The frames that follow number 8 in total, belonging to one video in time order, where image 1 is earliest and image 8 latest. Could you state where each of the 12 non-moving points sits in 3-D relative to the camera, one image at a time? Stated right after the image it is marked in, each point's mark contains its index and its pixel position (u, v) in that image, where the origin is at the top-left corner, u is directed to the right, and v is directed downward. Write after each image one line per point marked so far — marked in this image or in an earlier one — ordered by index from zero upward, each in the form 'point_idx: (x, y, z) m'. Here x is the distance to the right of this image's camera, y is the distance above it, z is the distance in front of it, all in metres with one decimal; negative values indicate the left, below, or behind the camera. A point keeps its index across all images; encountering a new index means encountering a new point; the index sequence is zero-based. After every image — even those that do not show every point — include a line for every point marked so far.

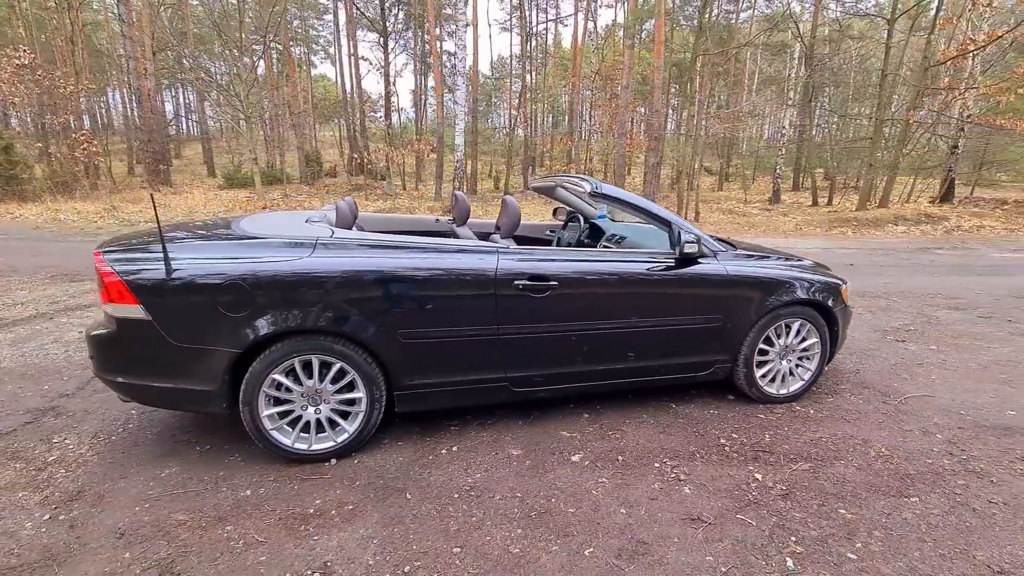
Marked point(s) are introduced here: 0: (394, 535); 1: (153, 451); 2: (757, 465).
0: (-0.5, -1.1, +2.2) m
1: (-2.0, -0.9, +2.8) m
2: (+1.4, -1.0, +2.7) m
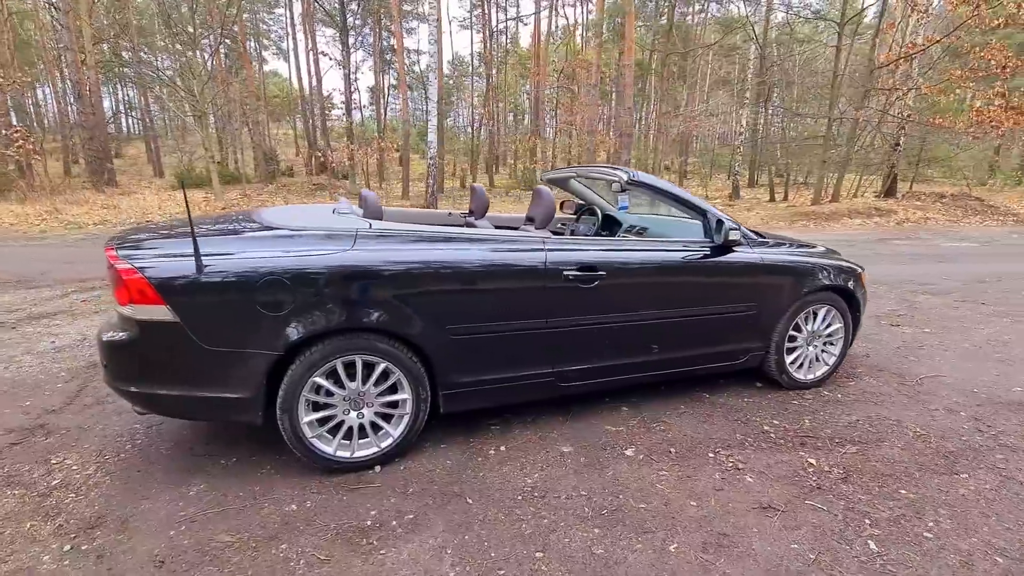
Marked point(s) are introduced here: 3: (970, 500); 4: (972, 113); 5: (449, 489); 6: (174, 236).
0: (-0.2, -1.1, +2.0) m
1: (-1.7, -0.9, +2.5) m
2: (+1.7, -0.9, +2.7) m
3: (+2.2, -1.0, +2.3) m
4: (+16.7, +6.4, +17.8) m
5: (-0.3, -1.0, +2.3) m
6: (-1.6, +0.2, +2.4) m
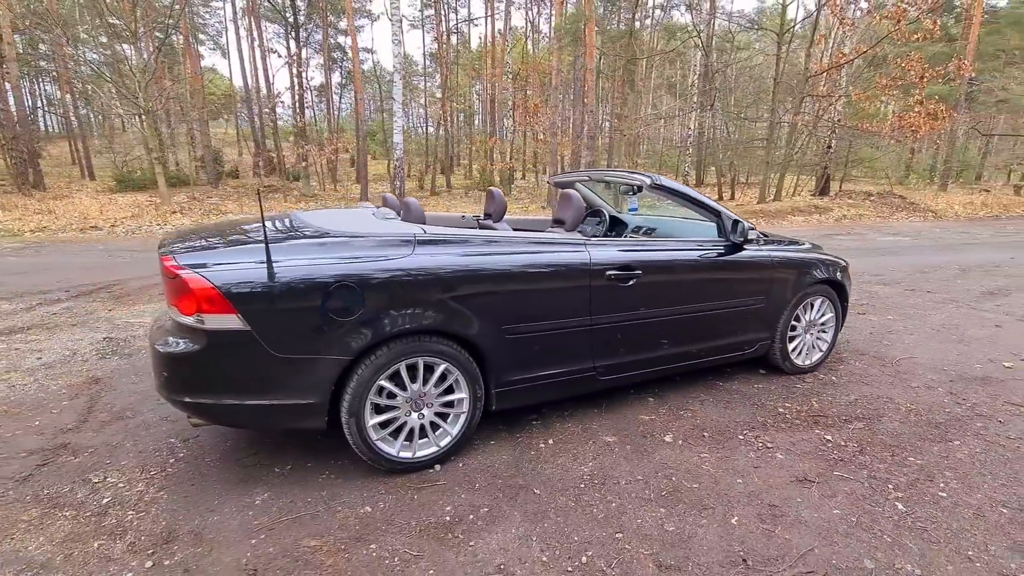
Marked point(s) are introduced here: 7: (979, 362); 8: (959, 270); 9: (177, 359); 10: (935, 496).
0: (+0.2, -1.1, +2.1) m
1: (-1.4, -1.0, +2.5) m
2: (+1.9, -0.9, +3.0) m
3: (+2.5, -0.9, +2.7) m
4: (+15.2, +6.8, +19.5) m
5: (0.0, -1.0, +2.4) m
6: (-1.3, +0.2, +2.4) m
7: (+3.9, -0.6, +4.1) m
8: (+7.5, +0.3, +8.2) m
9: (-1.5, -0.3, +2.2) m
10: (+2.1, -1.0, +2.4) m
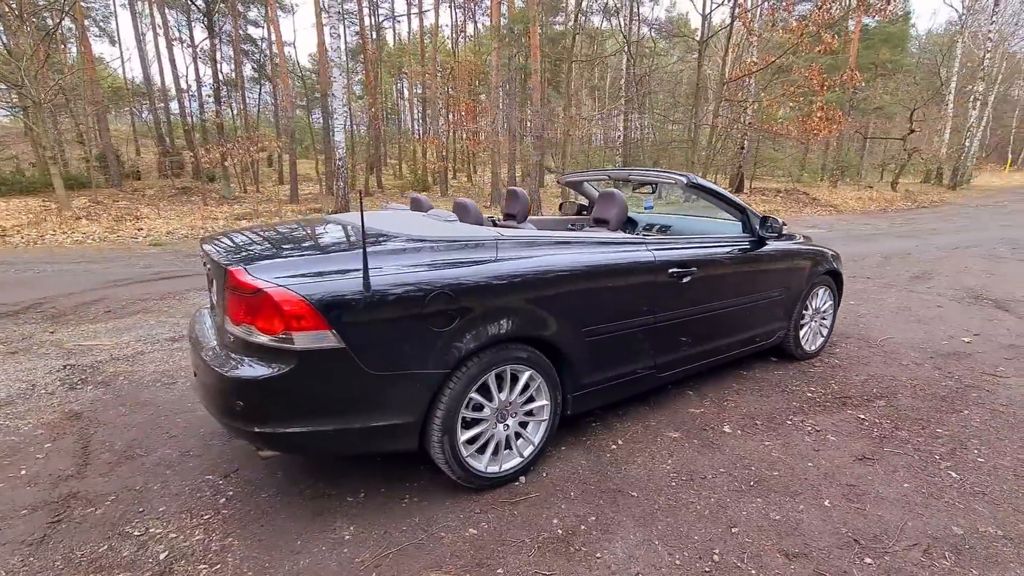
0: (+0.7, -1.1, +2.1) m
1: (-1.0, -1.0, +2.2) m
2: (+2.3, -0.8, +3.3) m
3: (+2.9, -0.9, +3.0) m
4: (+12.7, +7.3, +21.5) m
5: (+0.5, -1.0, +2.4) m
6: (-0.9, +0.1, +2.1) m
7: (+4.0, -0.5, +4.6) m
8: (+6.9, +0.6, +9.2) m
9: (-1.0, -0.4, +1.9) m
10: (+2.5, -0.9, +2.6) m
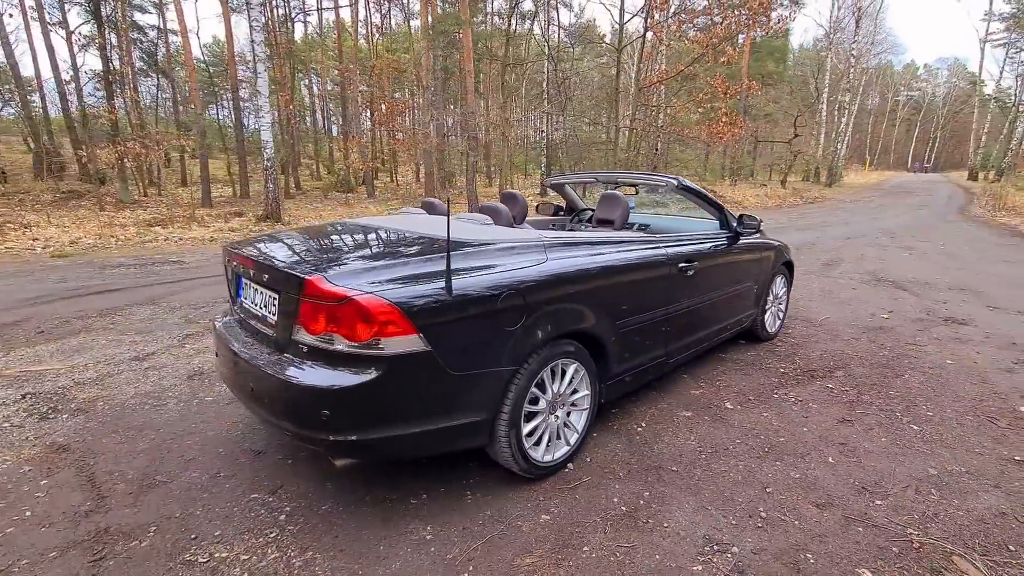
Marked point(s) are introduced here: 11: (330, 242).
0: (+1.0, -1.0, +2.4) m
1: (-0.6, -1.0, +2.2) m
2: (+2.3, -0.7, +3.7) m
3: (+3.0, -0.7, +3.6) m
4: (+9.3, +7.7, +23.4) m
5: (+0.7, -0.9, +2.6) m
6: (-0.6, +0.1, +2.1) m
7: (+3.9, -0.3, +5.4) m
8: (+5.9, +0.8, +10.4) m
9: (-0.7, -0.4, +1.9) m
10: (+2.7, -0.8, +3.2) m
11: (-1.0, +0.2, +2.6) m
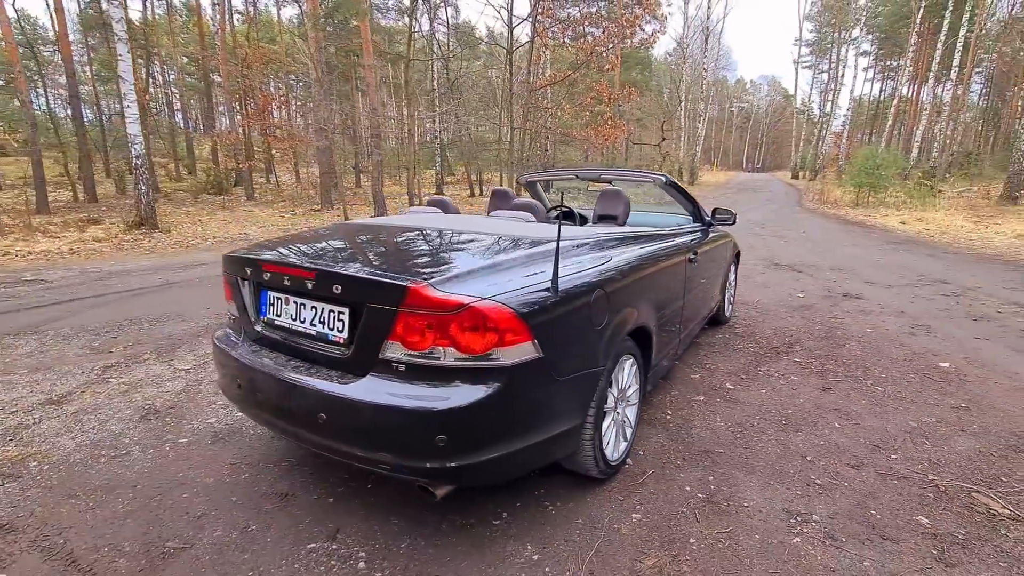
0: (+1.3, -0.9, +2.5) m
1: (-0.2, -1.1, +2.0) m
2: (+2.3, -0.6, +4.2) m
3: (+3.0, -0.6, +4.2) m
4: (+4.2, +8.1, +24.9) m
5: (+1.0, -0.9, +2.7) m
6: (-0.2, +0.1, +1.9) m
7: (+3.4, -0.1, +6.1) m
8: (+4.2, +1.1, +11.4) m
9: (-0.2, -0.4, +1.7) m
10: (+2.8, -0.7, +3.7) m
11: (-0.7, +0.2, +2.3) m
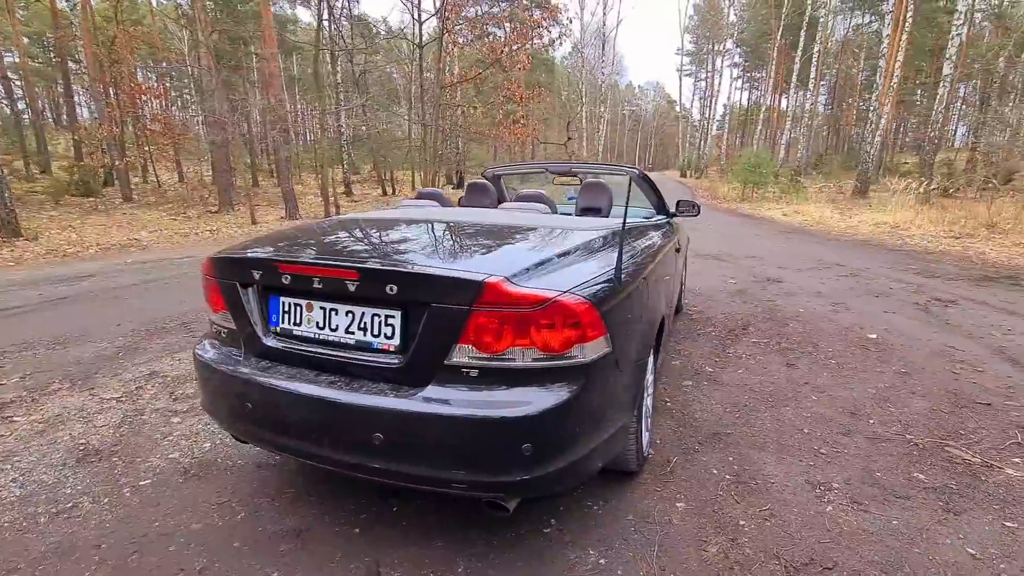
0: (+1.4, -0.9, +2.6) m
1: (0.0, -1.0, +1.8) m
2: (+2.1, -0.4, +4.5) m
3: (+2.8, -0.4, +4.6) m
4: (-0.3, +8.2, +25.1) m
5: (+1.1, -0.8, +2.8) m
6: (0.0, +0.1, +1.7) m
7: (+2.8, +0.1, +6.6) m
8: (+2.5, +1.3, +11.9) m
9: (+0.1, -0.4, +1.5) m
10: (+2.7, -0.5, +4.1) m
11: (-0.6, +0.2, +2.1) m
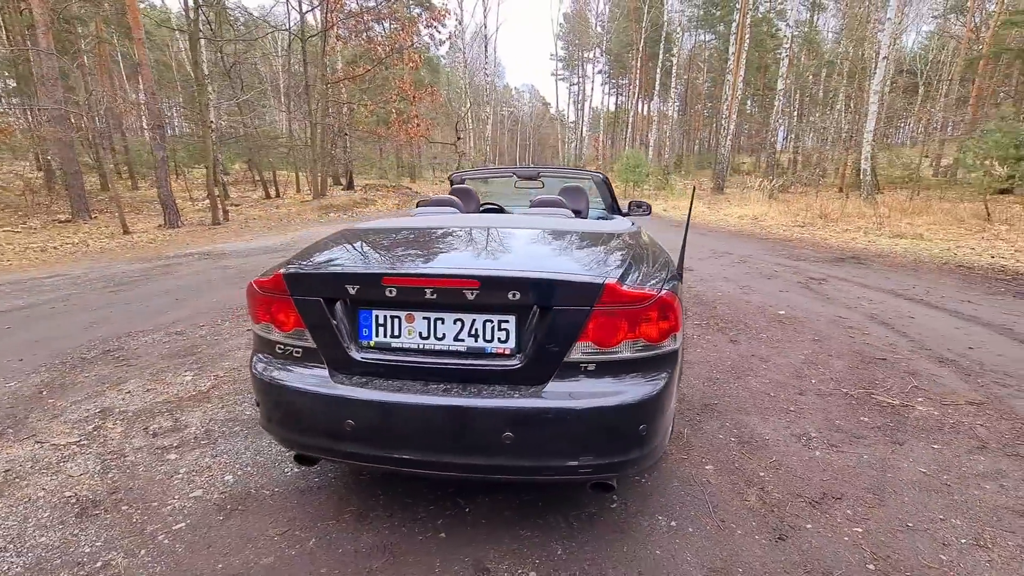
0: (+1.6, -0.8, +3.1) m
1: (+0.4, -1.0, +2.0) m
2: (+1.8, -0.3, +5.0) m
3: (+2.4, -0.3, +5.3) m
4: (-5.7, +8.1, +24.6) m
5: (+1.2, -0.8, +3.2) m
6: (+0.3, +0.1, +1.9) m
7: (+2.0, +0.2, +7.2) m
8: (+0.4, +1.4, +12.4) m
9: (+0.5, -0.4, +1.7) m
10: (+2.4, -0.4, +4.8) m
11: (-0.3, +0.2, +2.1) m
